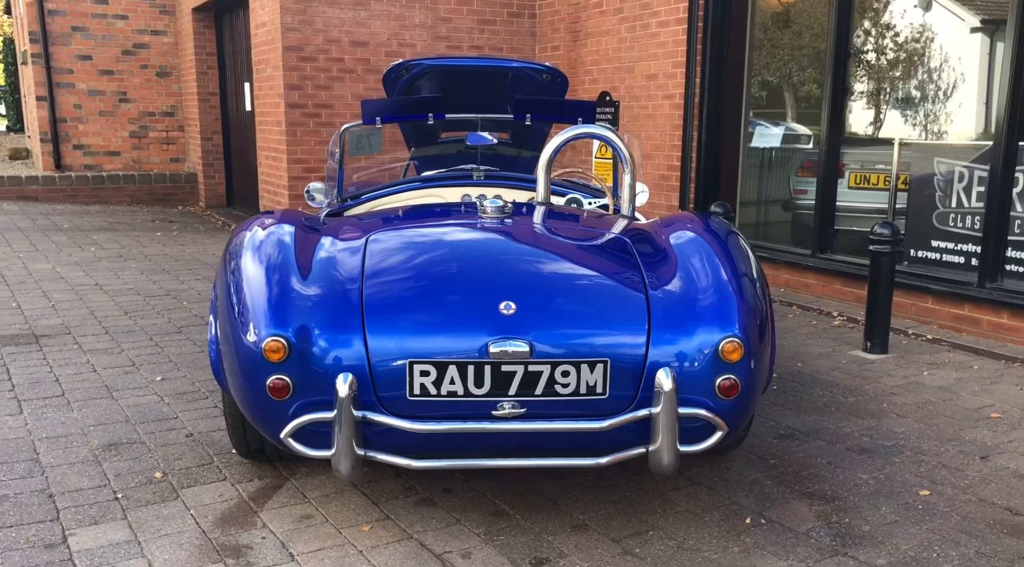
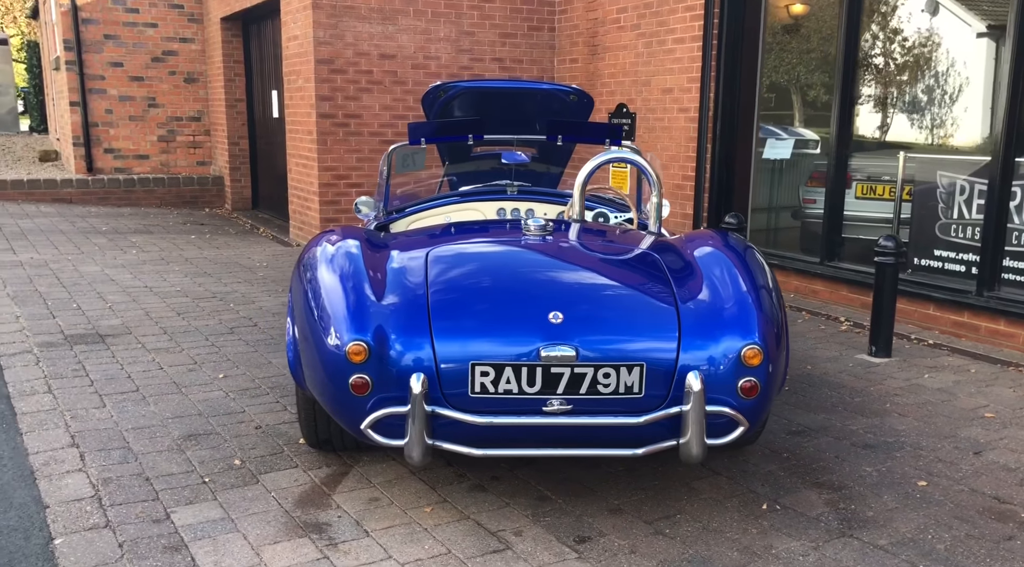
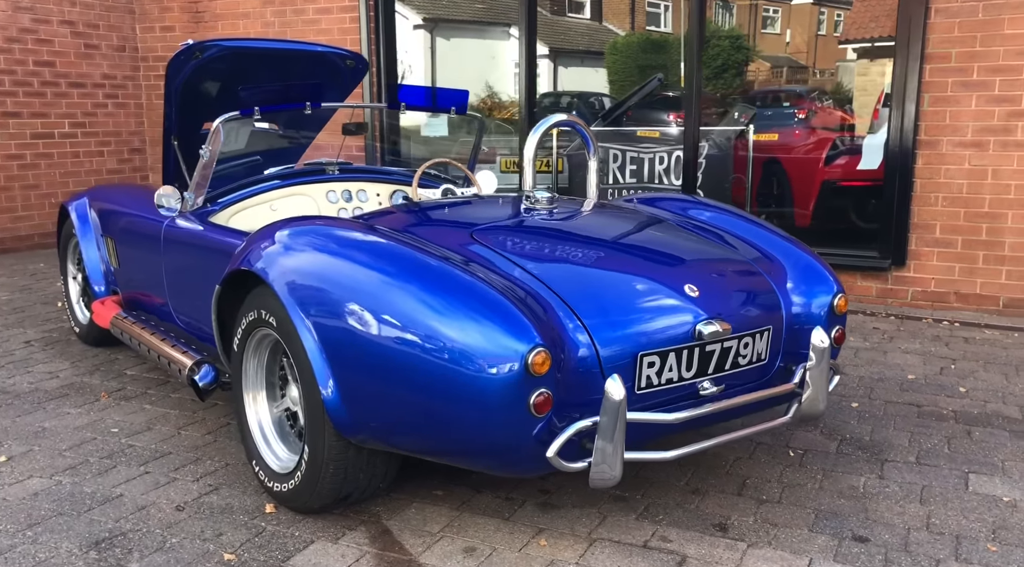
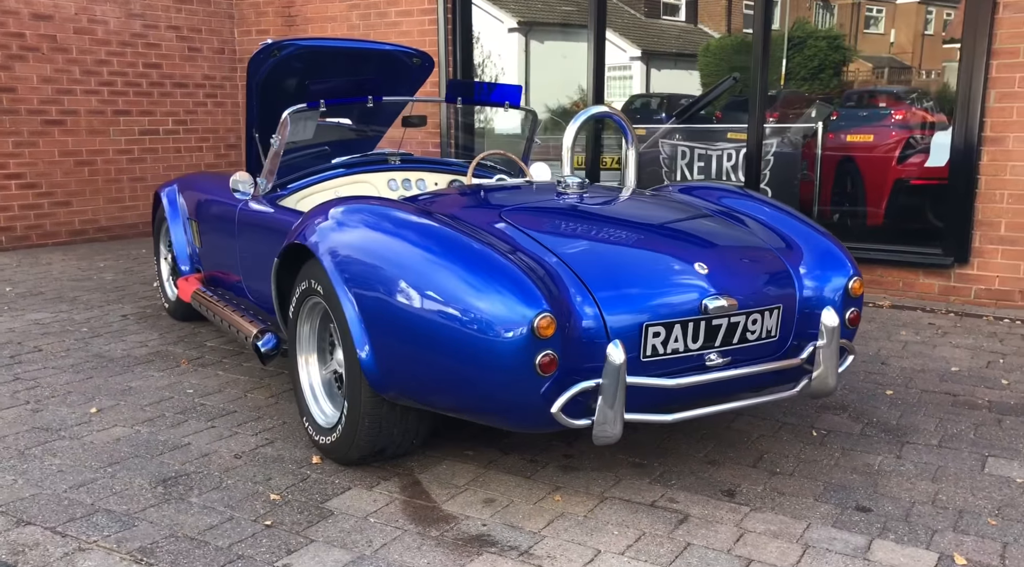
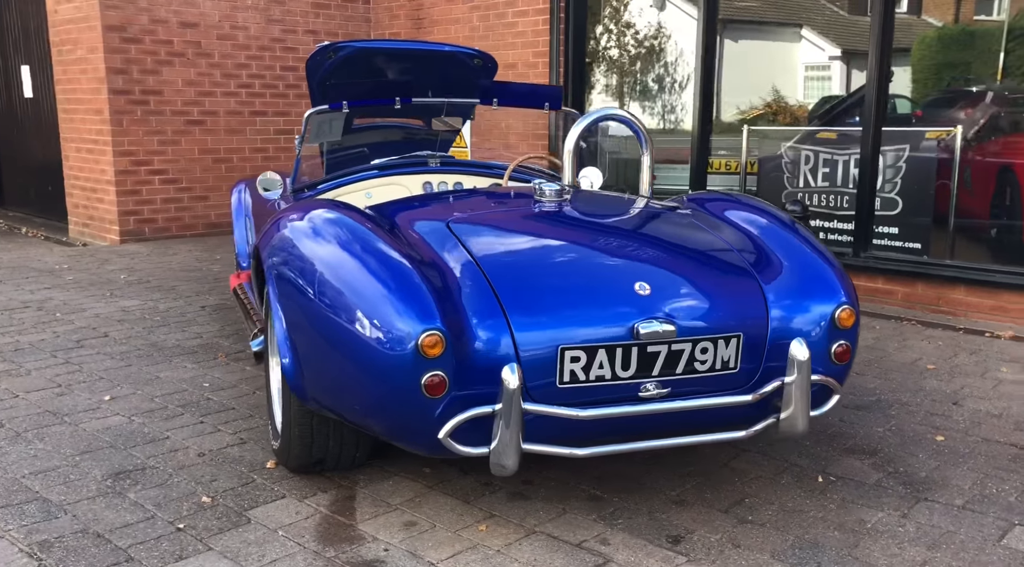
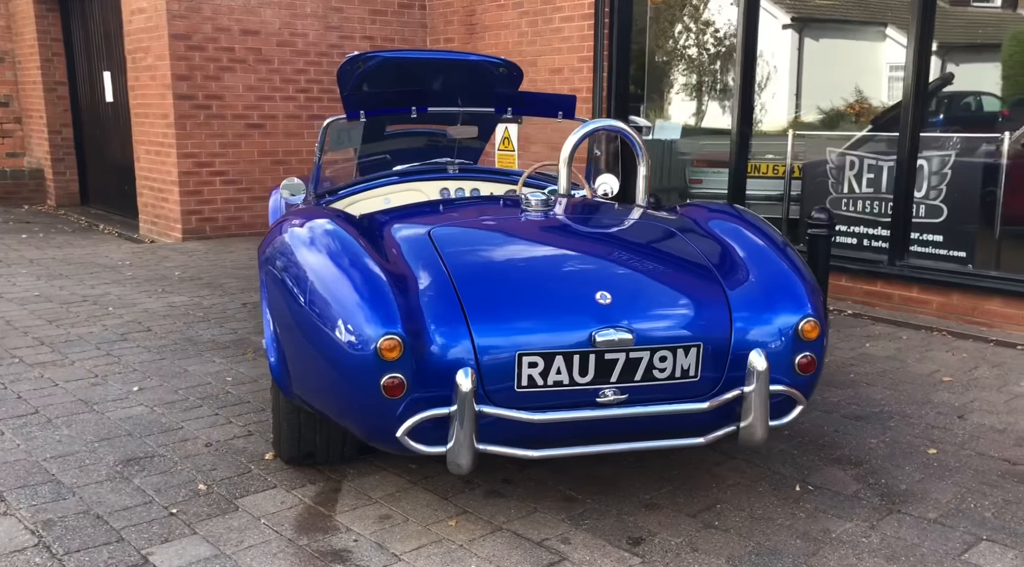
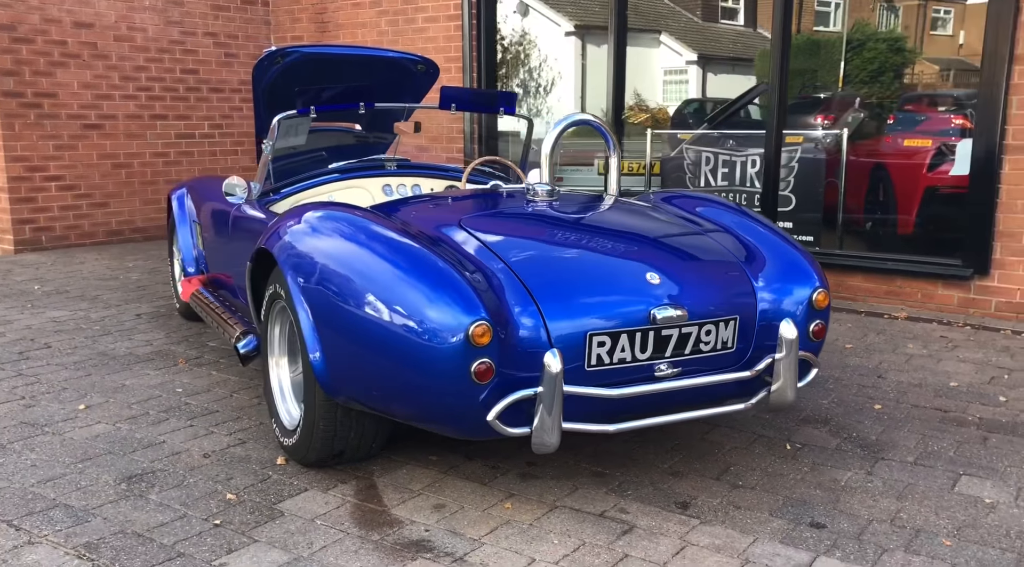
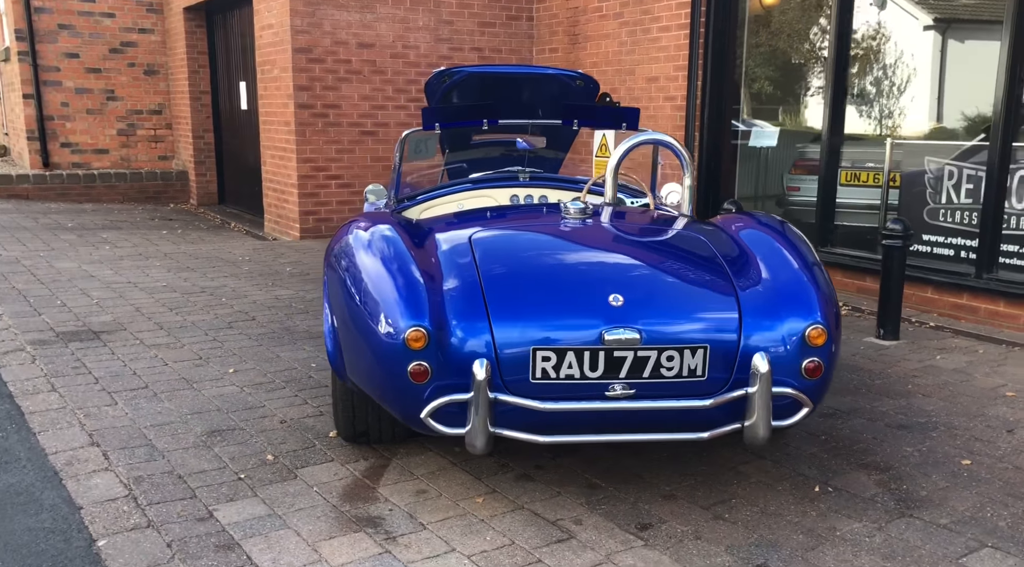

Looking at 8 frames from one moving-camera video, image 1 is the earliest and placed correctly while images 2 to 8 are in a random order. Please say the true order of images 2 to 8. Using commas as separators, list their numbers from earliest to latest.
2, 8, 6, 5, 7, 4, 3
